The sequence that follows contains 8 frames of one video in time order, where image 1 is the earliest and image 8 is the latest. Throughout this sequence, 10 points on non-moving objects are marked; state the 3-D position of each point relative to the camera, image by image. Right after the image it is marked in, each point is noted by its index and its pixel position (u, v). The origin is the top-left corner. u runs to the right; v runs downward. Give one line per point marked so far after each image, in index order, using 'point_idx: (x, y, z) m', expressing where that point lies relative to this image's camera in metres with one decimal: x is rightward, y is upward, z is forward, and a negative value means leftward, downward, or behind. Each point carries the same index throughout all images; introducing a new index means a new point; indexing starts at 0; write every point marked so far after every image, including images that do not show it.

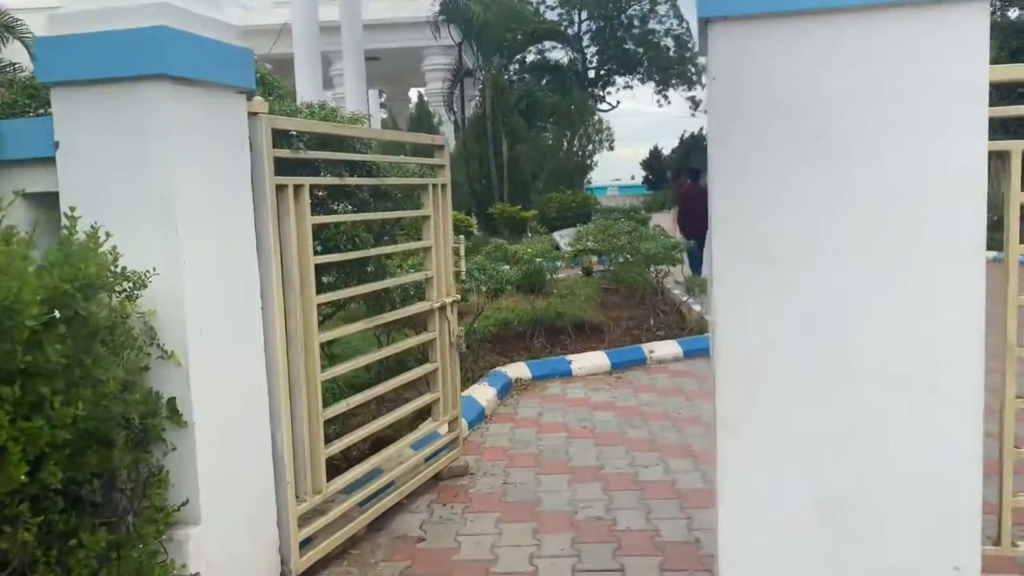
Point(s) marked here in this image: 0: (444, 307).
0: (-0.3, -0.1, +4.2) m
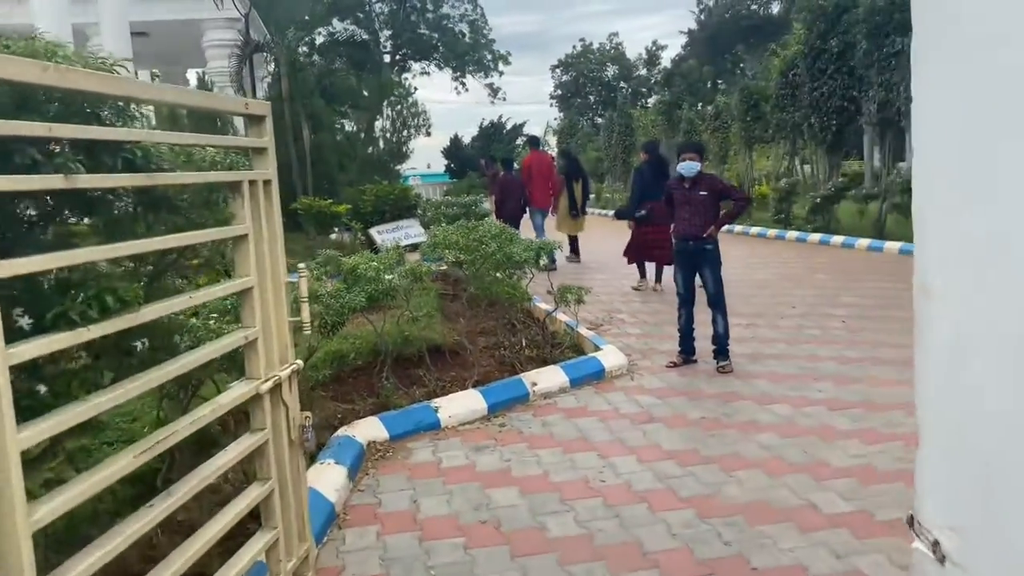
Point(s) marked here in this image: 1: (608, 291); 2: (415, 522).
0: (-0.7, -0.3, +2.6) m
1: (+1.1, 0.0, +10.1) m
2: (-0.4, -1.0, +3.6) m
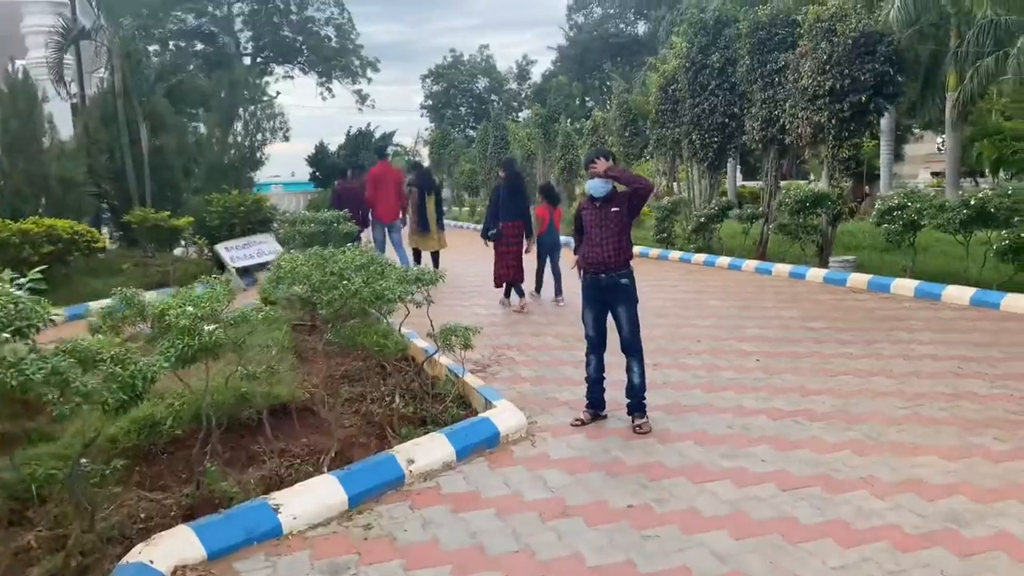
0: (-0.9, -0.5, +1.3) m
1: (-0.3, -0.3, +9.0) m
2: (-0.8, -1.2, +2.3) m
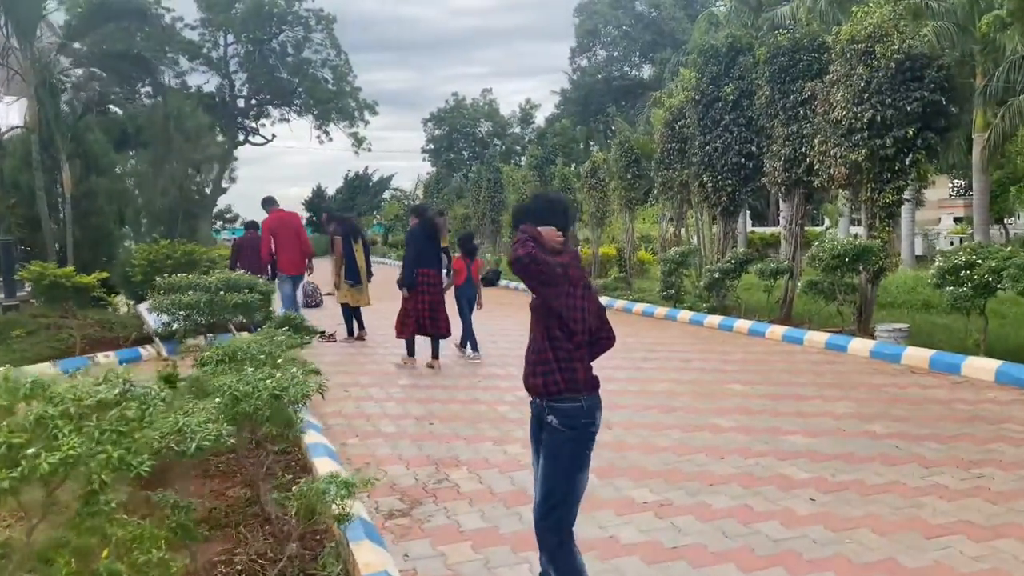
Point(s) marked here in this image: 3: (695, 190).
0: (-1.3, -0.8, -0.8) m
1: (-0.6, -1.0, +6.9) m
2: (-1.1, -1.5, +0.2) m
3: (+3.0, +1.6, +13.9) m
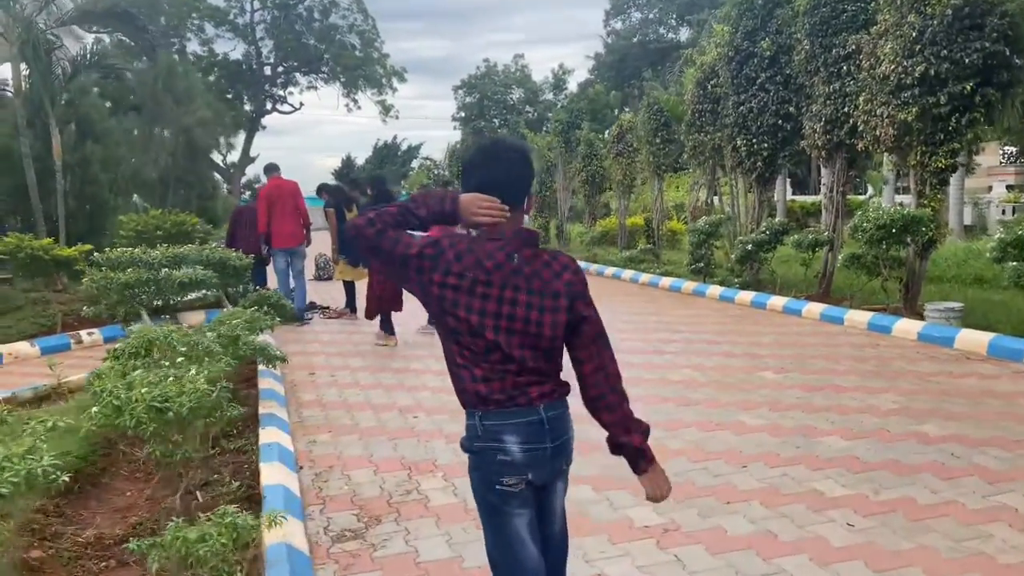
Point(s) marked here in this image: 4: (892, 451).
0: (-1.6, -0.8, -1.5) m
1: (-0.6, -0.8, +6.2) m
2: (-1.4, -1.6, -0.5) m
3: (+3.3, +2.0, +13.0) m
4: (+2.1, -0.9, +4.6) m
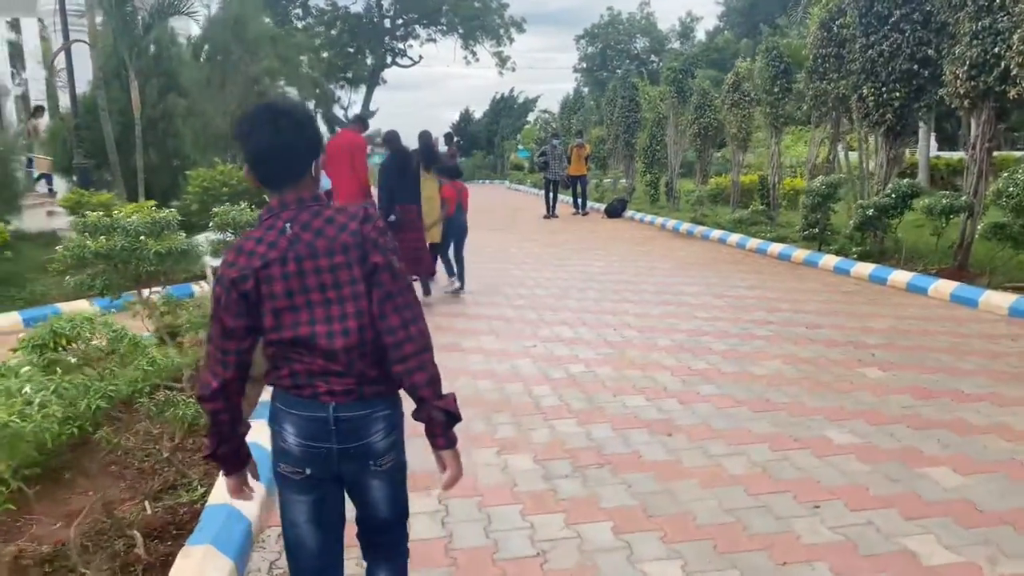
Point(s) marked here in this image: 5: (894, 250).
0: (-2.4, -1.0, -2.0) m
1: (-0.3, -0.6, +5.4) m
2: (-2.1, -1.7, -1.0) m
3: (+4.5, +2.4, +11.4) m
4: (+2.1, -0.8, +3.5) m
5: (+4.5, +0.4, +10.1) m
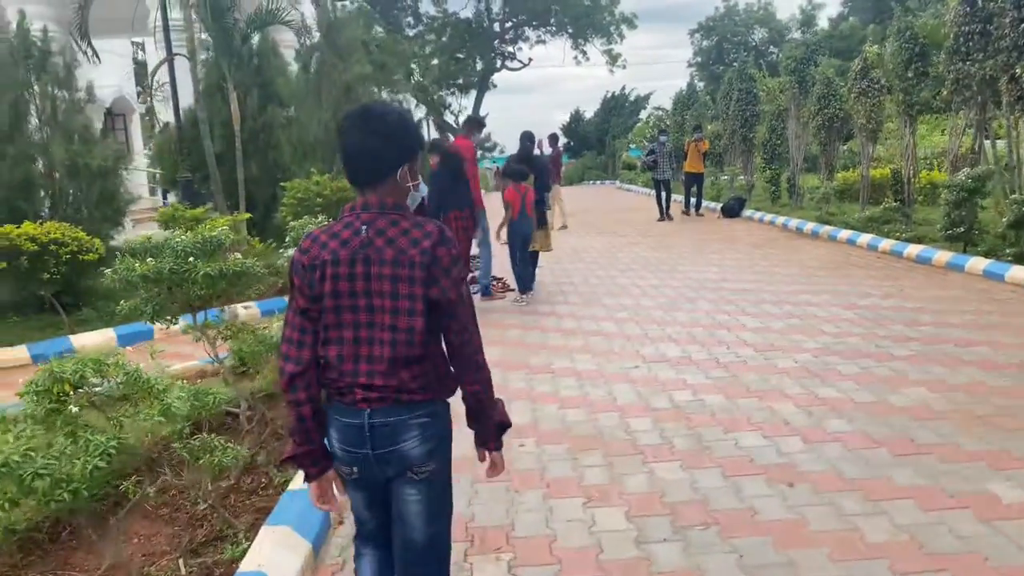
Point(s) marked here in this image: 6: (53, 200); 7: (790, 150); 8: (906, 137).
0: (-2.8, -1.2, -2.3) m
1: (+0.2, -0.7, +4.8) m
2: (-2.4, -1.8, -1.3) m
3: (+5.8, +2.4, +10.2) m
4: (+2.4, -0.9, +2.6) m
5: (+5.6, +0.4, +8.8) m
6: (-4.7, +0.9, +8.8) m
7: (+5.8, +2.9, +18.0) m
8: (+6.1, +2.3, +13.3) m
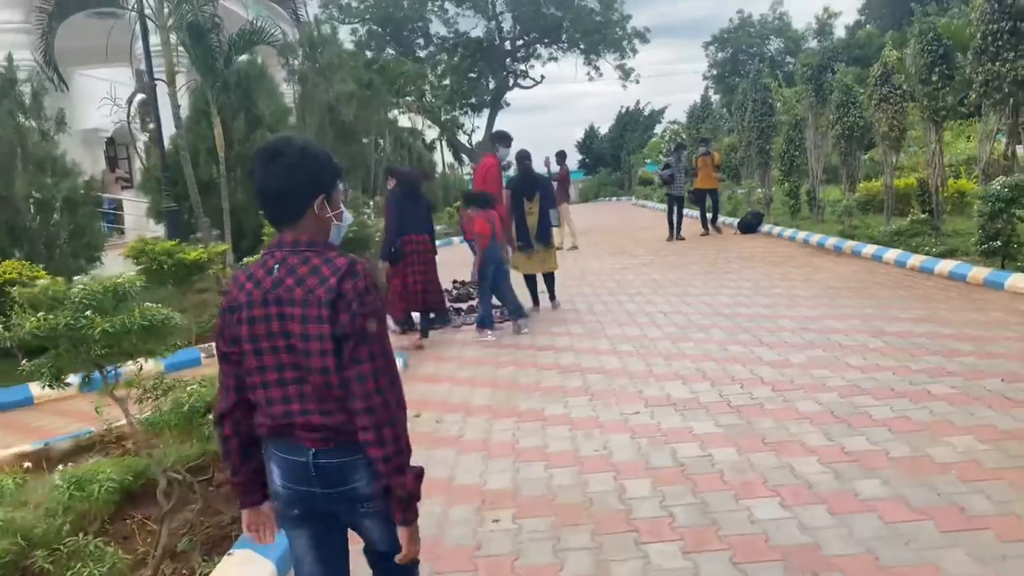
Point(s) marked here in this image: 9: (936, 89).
0: (-3.1, -1.3, -2.9) m
1: (+0.1, -0.9, +4.2) m
2: (-2.6, -2.0, -1.9) m
3: (+5.8, +2.2, +9.4) m
4: (+2.2, -1.0, +1.9) m
5: (+5.5, +0.2, +8.1) m
6: (-4.7, +0.5, +8.3) m
7: (+6.0, +2.6, +17.3) m
8: (+6.2, +2.1, +12.6) m
9: (+6.0, +2.8, +12.1) m
